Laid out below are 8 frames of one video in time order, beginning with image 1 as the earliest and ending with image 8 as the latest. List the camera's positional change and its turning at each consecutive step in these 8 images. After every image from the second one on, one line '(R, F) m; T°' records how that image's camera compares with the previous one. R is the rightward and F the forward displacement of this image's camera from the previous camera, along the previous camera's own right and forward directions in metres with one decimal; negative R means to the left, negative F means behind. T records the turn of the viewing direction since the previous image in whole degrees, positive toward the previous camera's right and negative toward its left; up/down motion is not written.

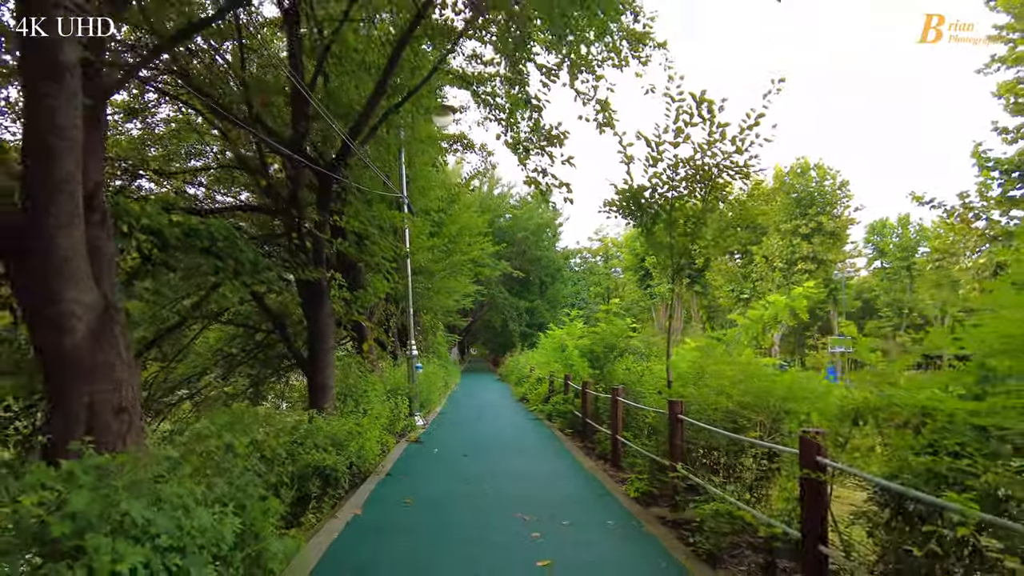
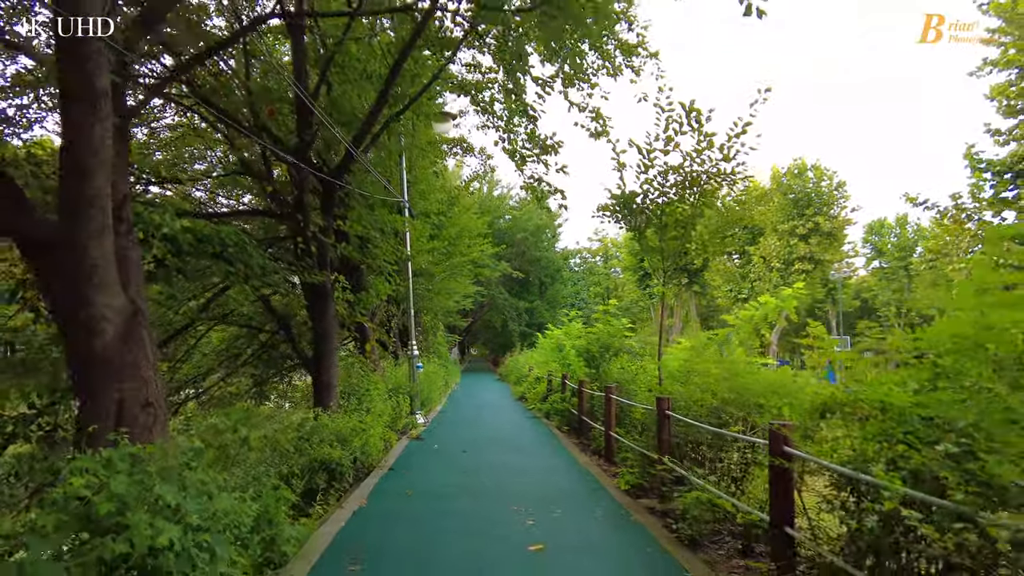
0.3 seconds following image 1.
(0.0, -0.3) m; 0°
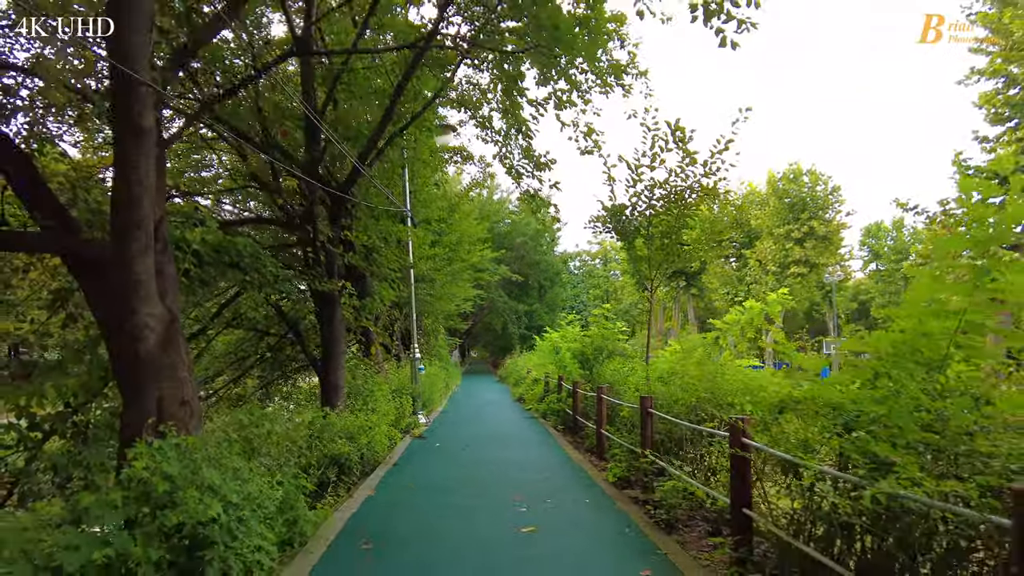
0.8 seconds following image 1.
(0.0, -0.5) m; 0°
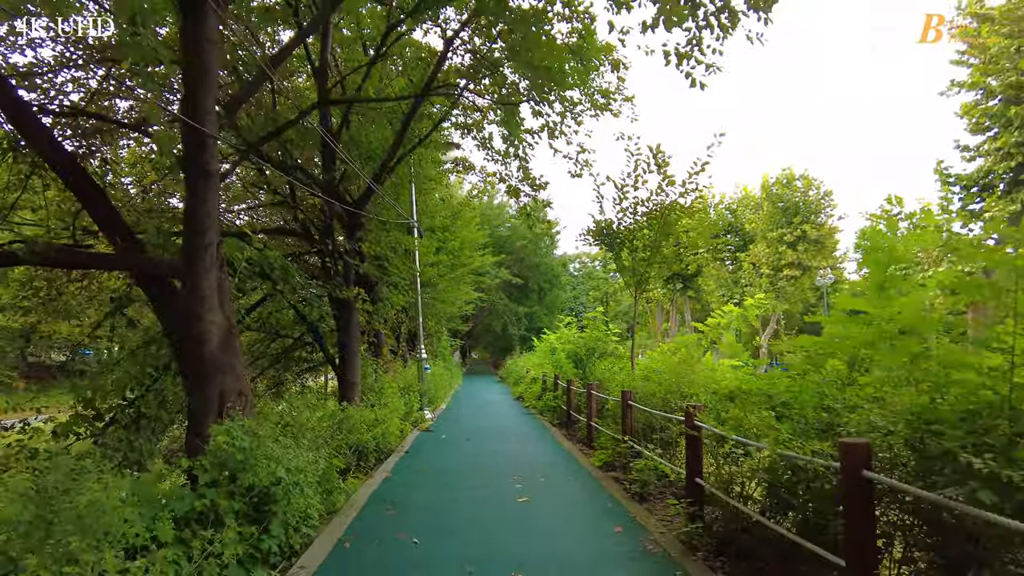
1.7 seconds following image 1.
(0.0, -0.9) m; 0°
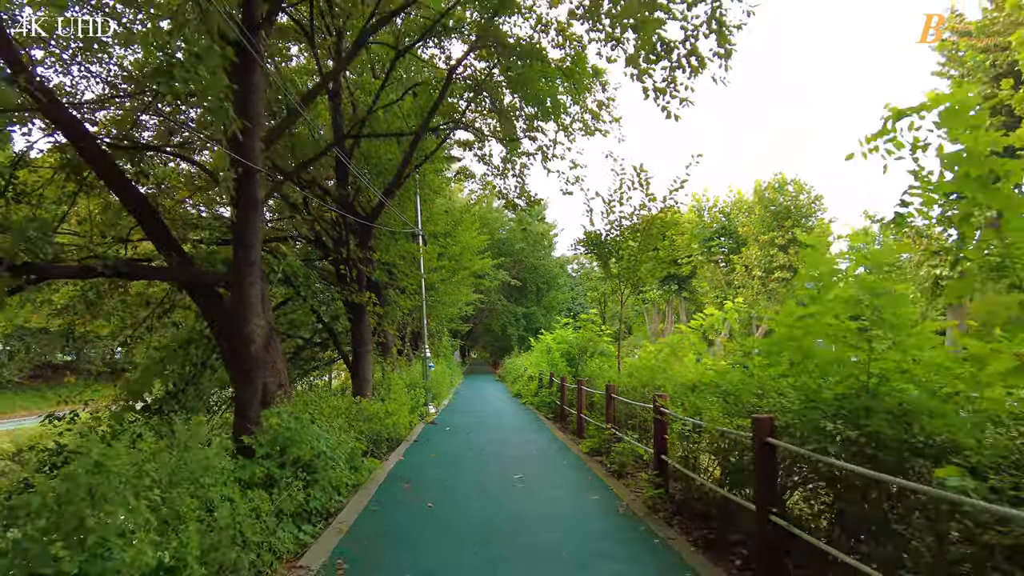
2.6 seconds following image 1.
(0.0, -1.0) m; 0°
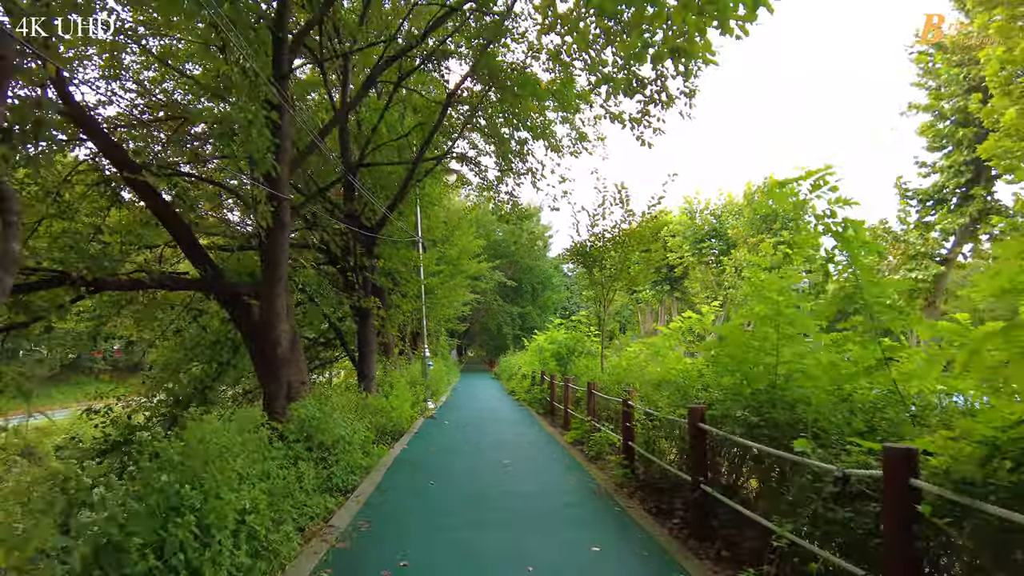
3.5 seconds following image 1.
(+0.1, -1.0) m; 0°
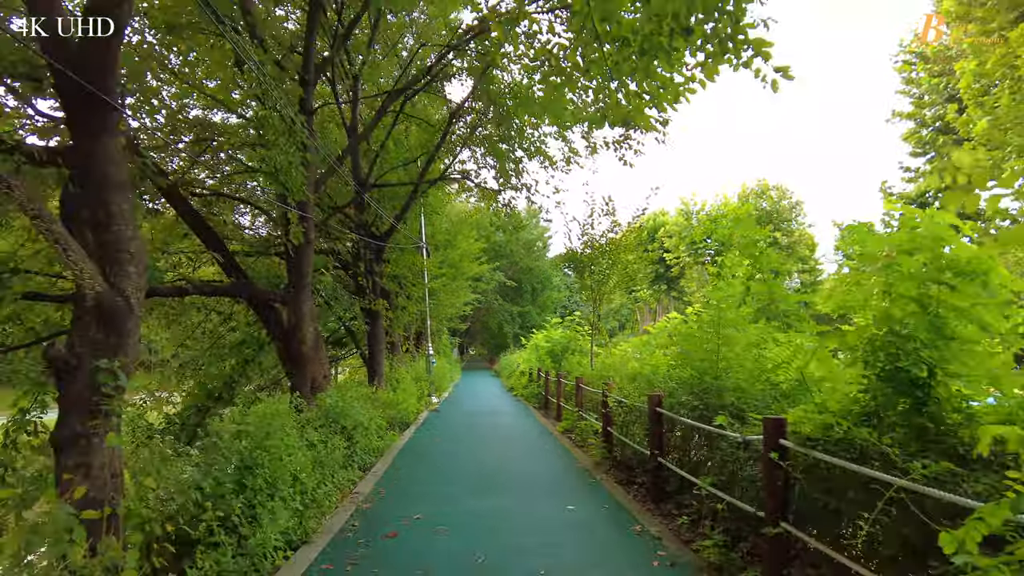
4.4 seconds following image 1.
(+0.1, -1.1) m; 0°
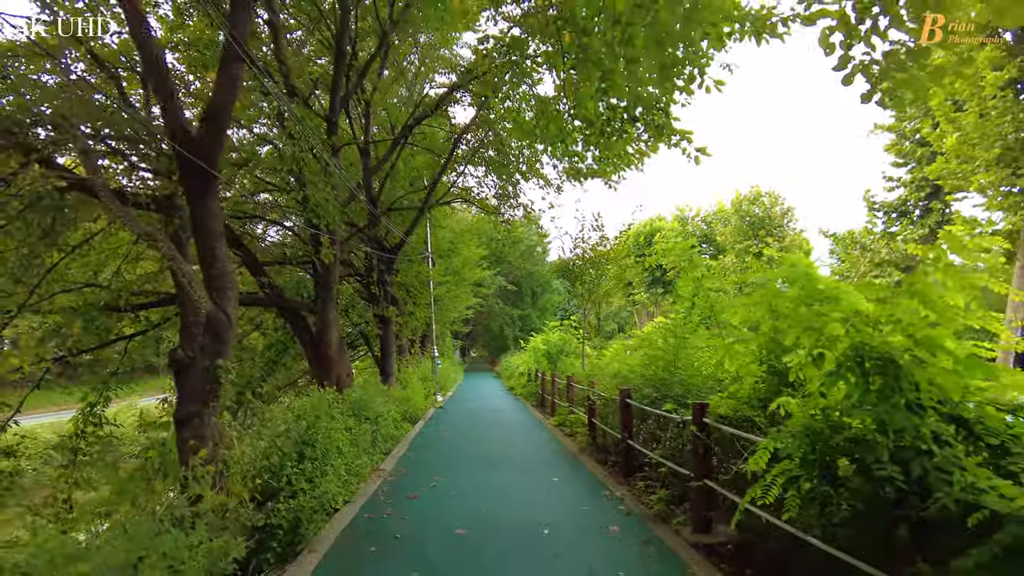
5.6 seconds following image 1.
(+0.1, -1.3) m; 0°
